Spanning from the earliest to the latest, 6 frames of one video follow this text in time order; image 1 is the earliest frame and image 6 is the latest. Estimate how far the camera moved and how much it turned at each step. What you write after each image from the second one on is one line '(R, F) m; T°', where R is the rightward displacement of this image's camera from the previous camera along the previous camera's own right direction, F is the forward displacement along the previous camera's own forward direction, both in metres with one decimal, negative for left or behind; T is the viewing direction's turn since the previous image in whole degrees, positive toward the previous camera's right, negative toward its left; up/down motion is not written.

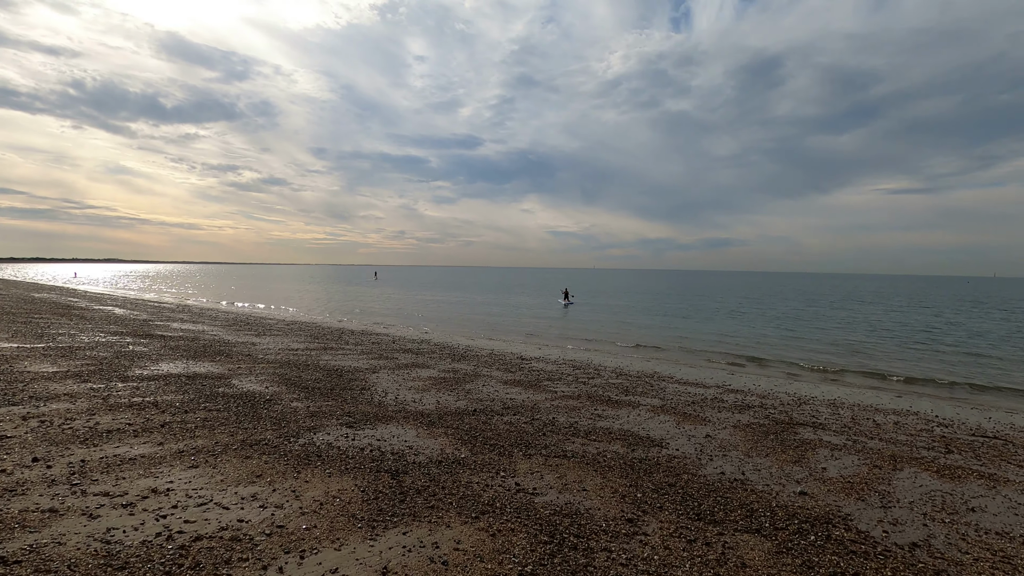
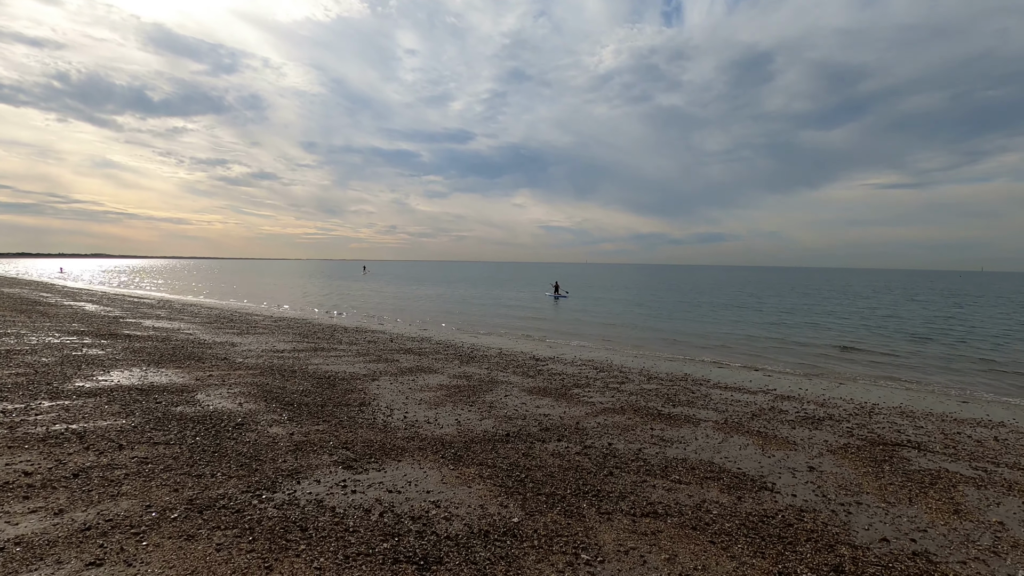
(-1.1, +3.2) m; +1°
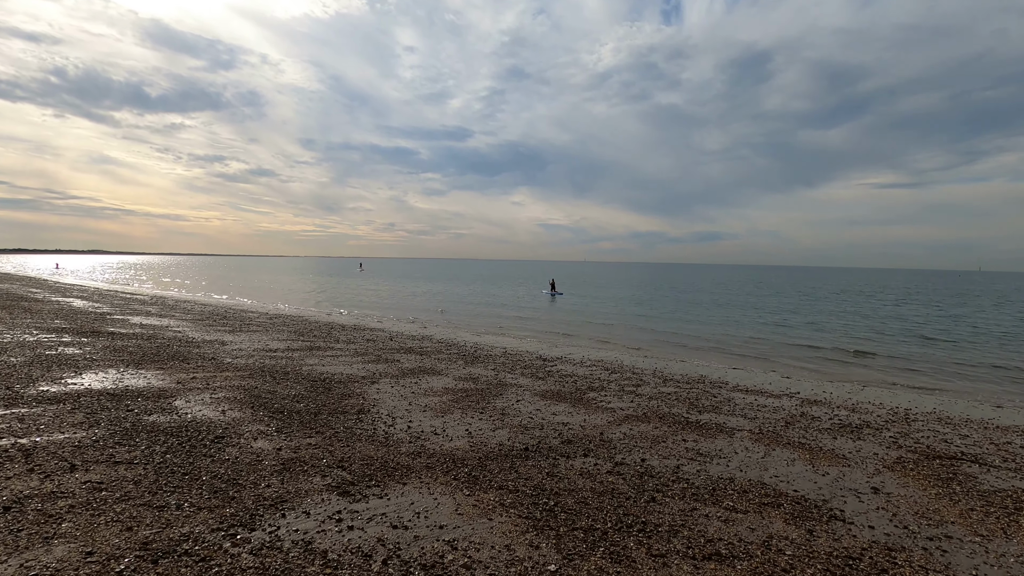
(-0.4, +1.4) m; 0°
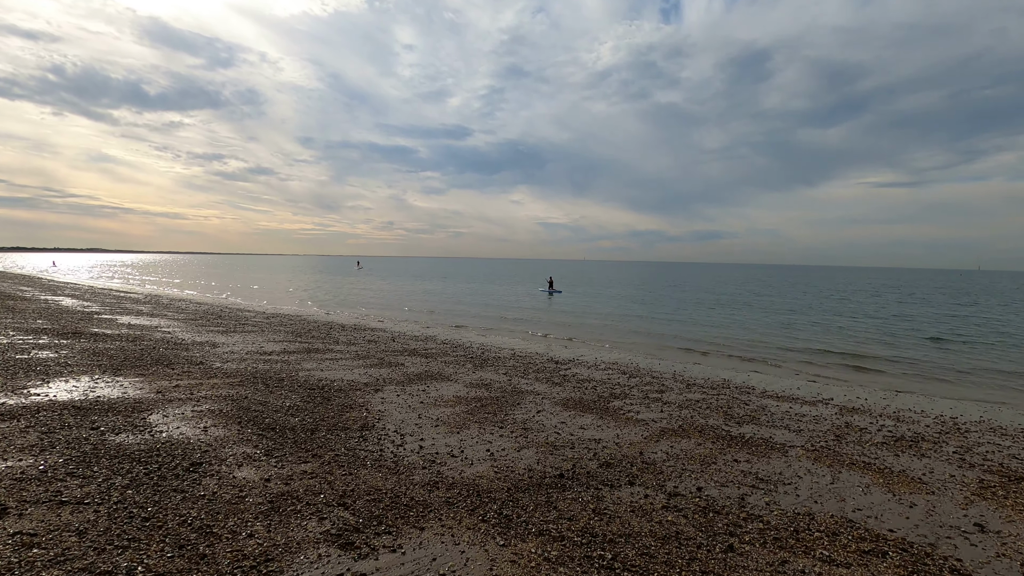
(-0.5, +1.5) m; 0°
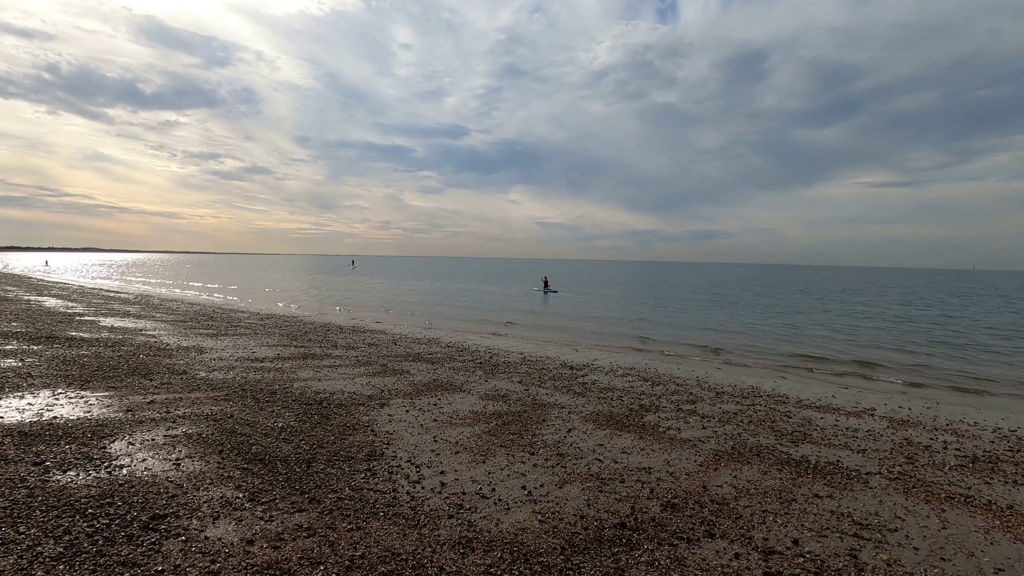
(-0.7, +1.7) m; 0°
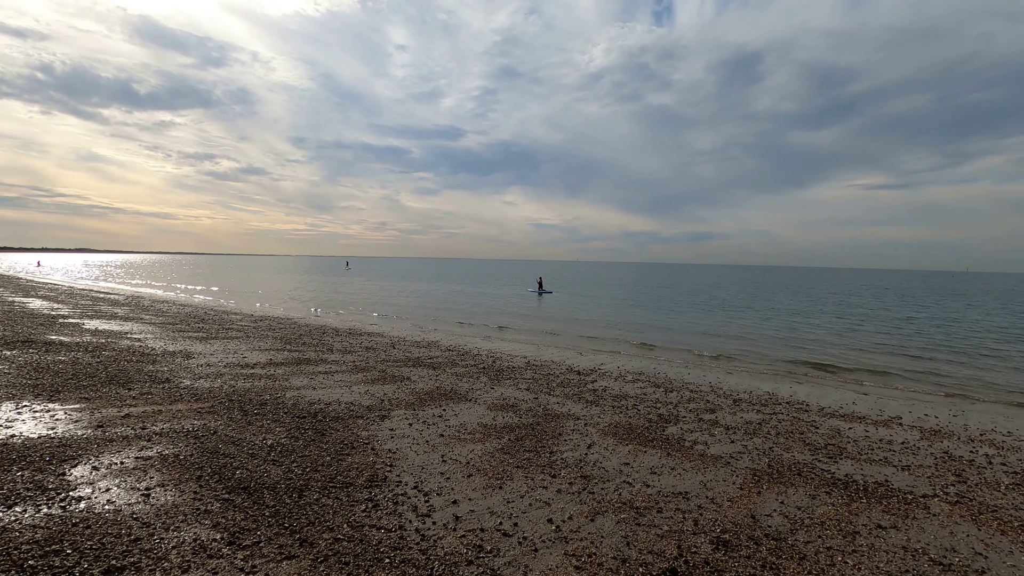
(-0.4, +1.0) m; 0°
